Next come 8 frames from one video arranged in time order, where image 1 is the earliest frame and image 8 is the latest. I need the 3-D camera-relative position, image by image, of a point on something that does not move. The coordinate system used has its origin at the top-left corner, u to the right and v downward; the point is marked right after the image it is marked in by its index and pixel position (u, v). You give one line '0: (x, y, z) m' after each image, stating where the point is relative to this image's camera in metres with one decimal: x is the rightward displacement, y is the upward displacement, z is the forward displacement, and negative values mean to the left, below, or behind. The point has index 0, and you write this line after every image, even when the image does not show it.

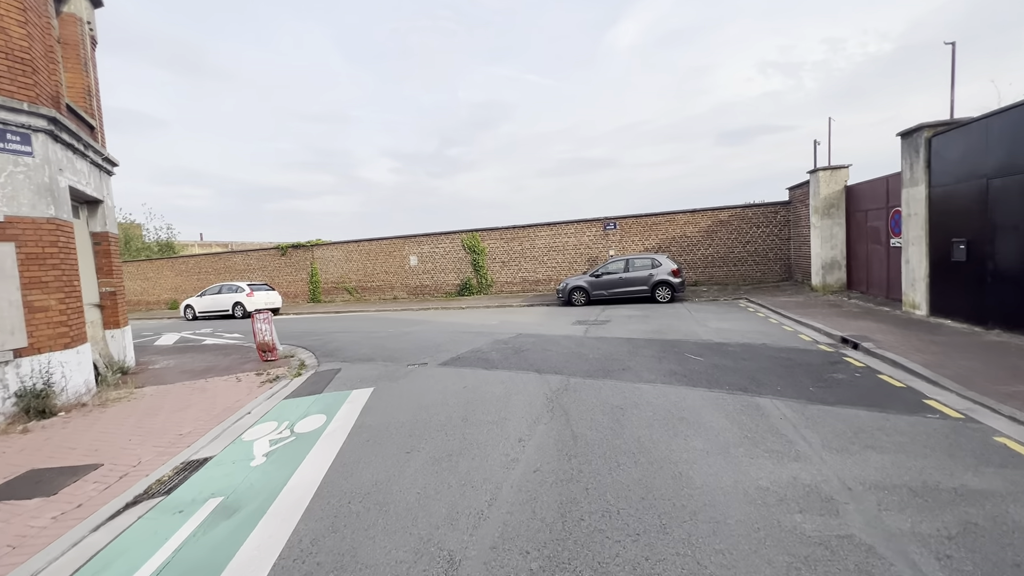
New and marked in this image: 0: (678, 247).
0: (+6.7, +1.6, +18.9) m
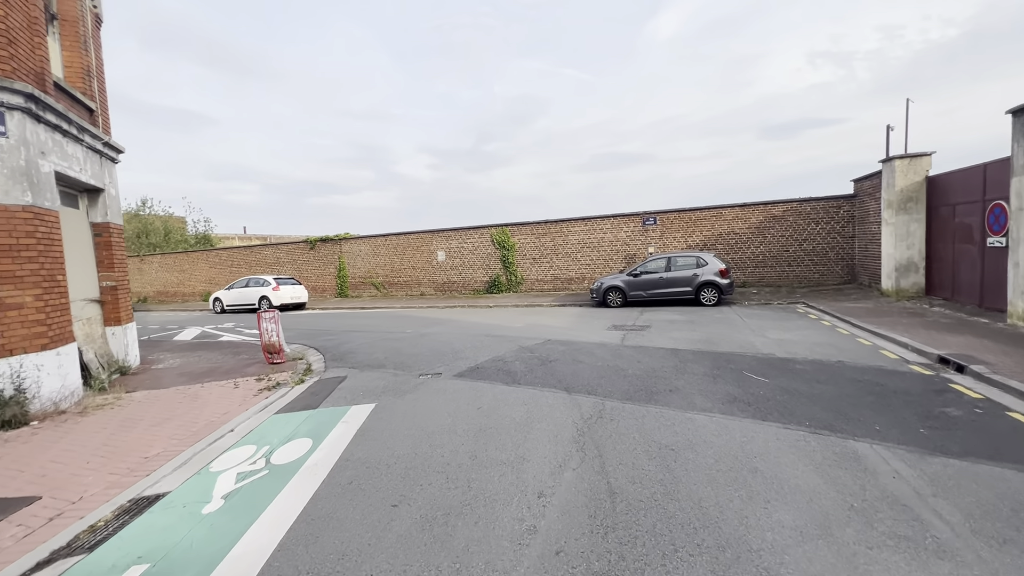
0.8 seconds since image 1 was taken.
0: (+7.8, +1.6, +17.3) m
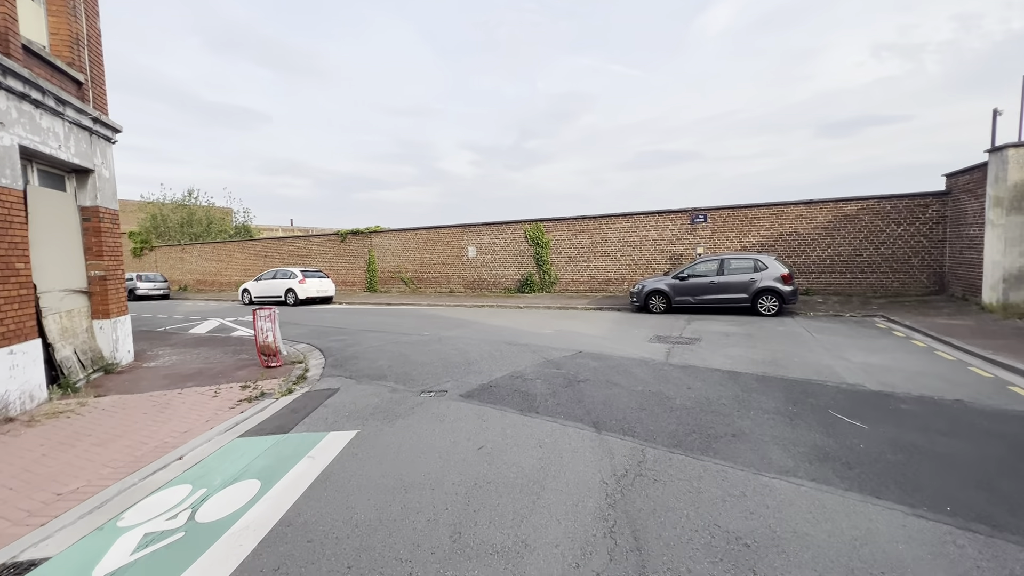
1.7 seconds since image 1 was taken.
0: (+8.9, +1.3, +15.4) m
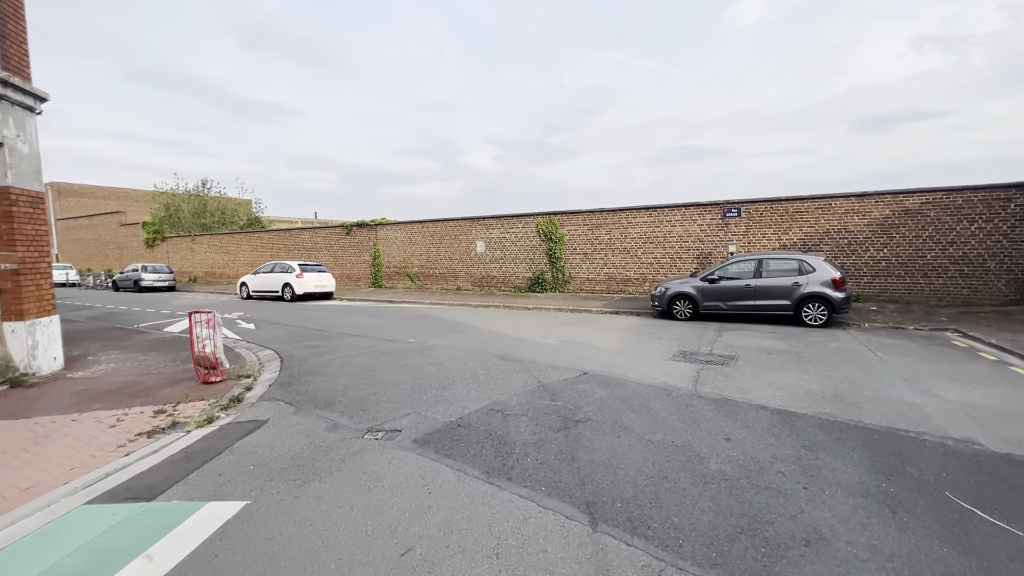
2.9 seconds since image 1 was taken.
0: (+9.1, +1.2, +13.4) m
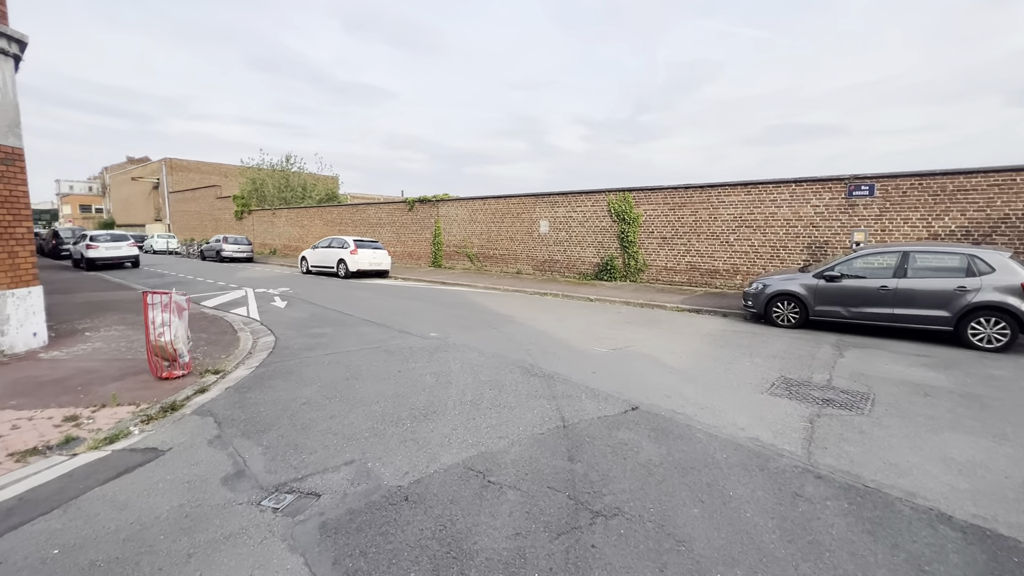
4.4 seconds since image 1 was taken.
0: (+10.4, +1.1, +9.8) m
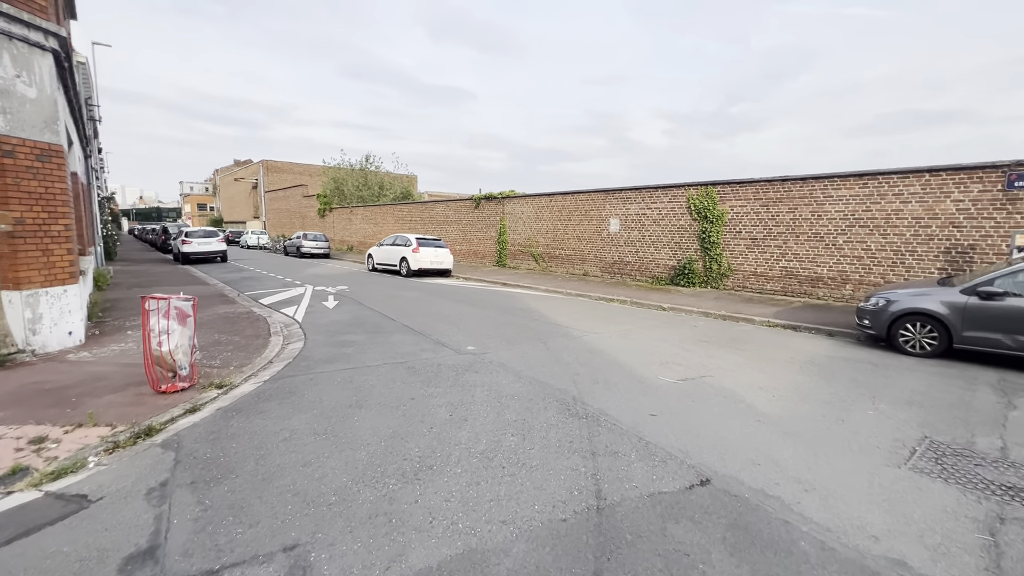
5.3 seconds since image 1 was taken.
0: (+11.3, +0.7, +6.9) m
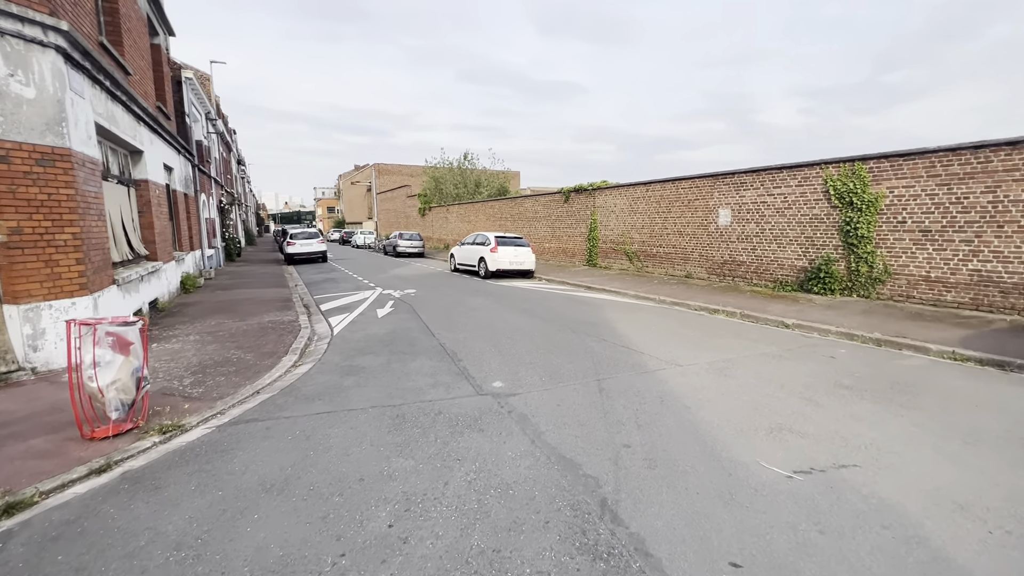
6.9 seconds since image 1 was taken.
0: (+11.4, +0.4, +2.5) m
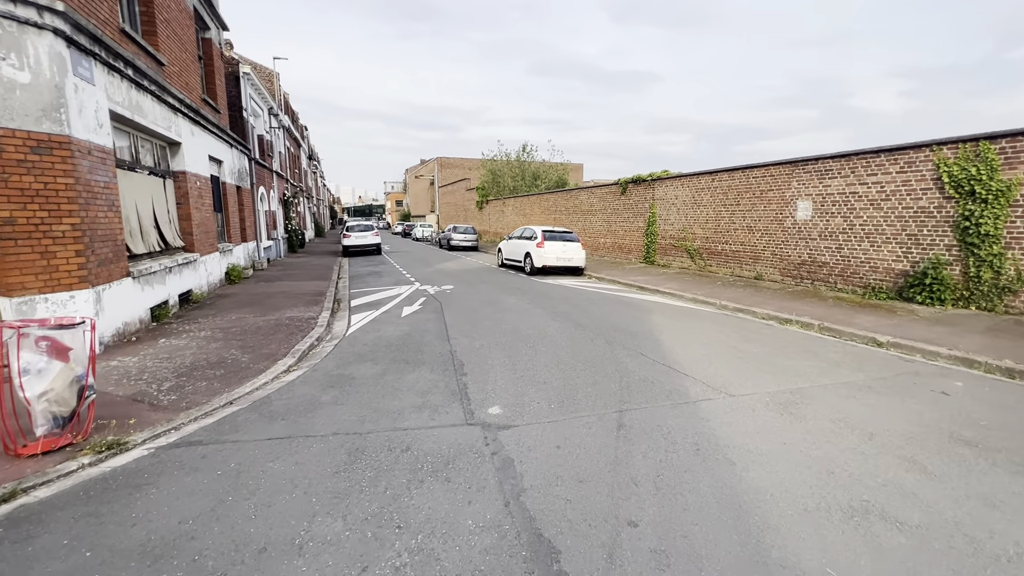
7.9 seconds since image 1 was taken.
0: (+11.0, 0.0, +0.1) m
